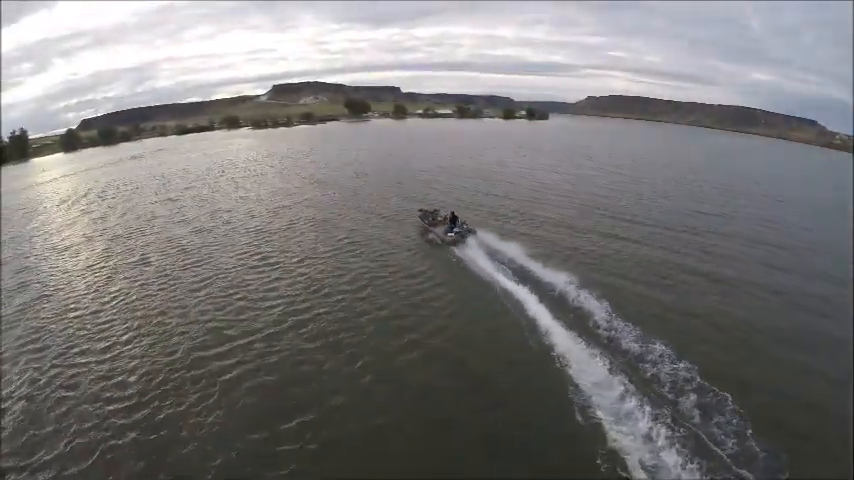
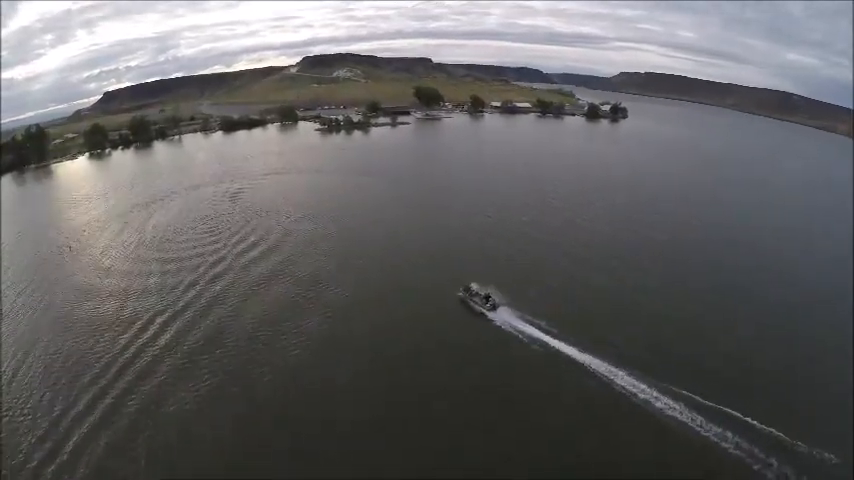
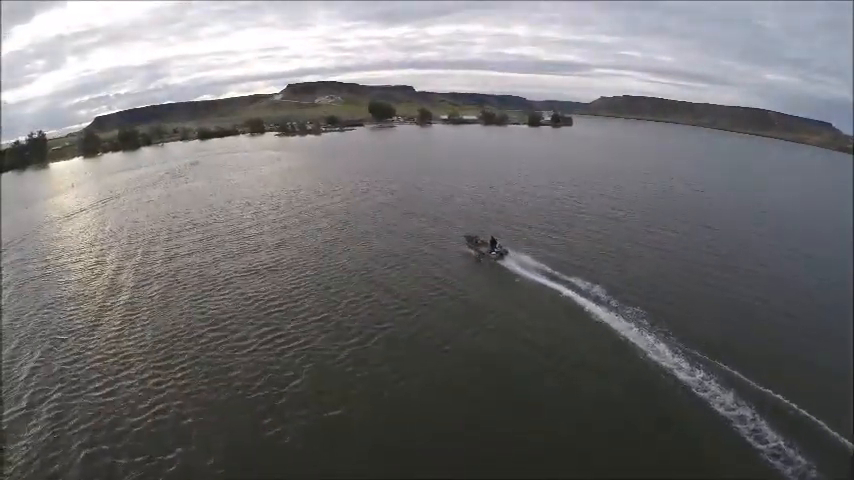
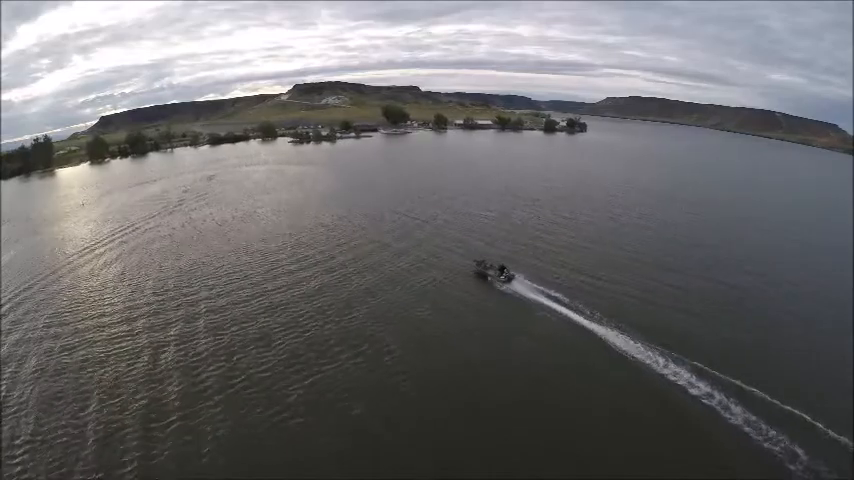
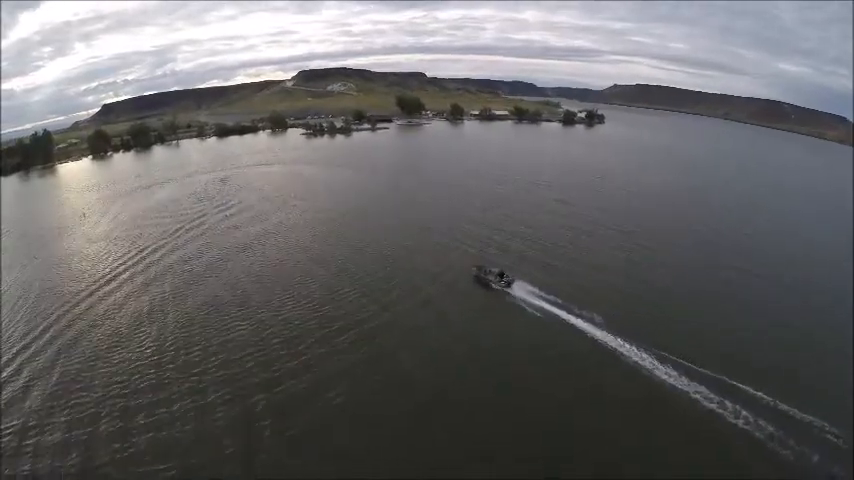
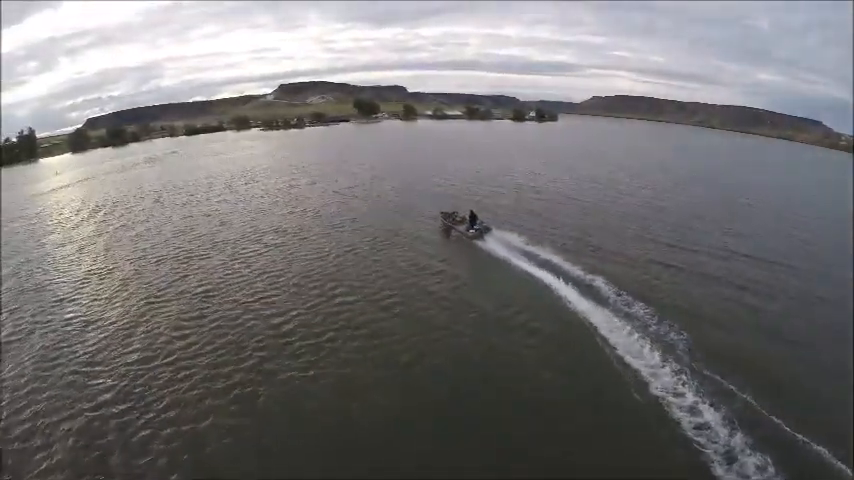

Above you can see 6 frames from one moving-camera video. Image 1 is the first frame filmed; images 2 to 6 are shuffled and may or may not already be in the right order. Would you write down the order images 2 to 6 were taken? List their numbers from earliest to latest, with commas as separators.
6, 3, 4, 5, 2
